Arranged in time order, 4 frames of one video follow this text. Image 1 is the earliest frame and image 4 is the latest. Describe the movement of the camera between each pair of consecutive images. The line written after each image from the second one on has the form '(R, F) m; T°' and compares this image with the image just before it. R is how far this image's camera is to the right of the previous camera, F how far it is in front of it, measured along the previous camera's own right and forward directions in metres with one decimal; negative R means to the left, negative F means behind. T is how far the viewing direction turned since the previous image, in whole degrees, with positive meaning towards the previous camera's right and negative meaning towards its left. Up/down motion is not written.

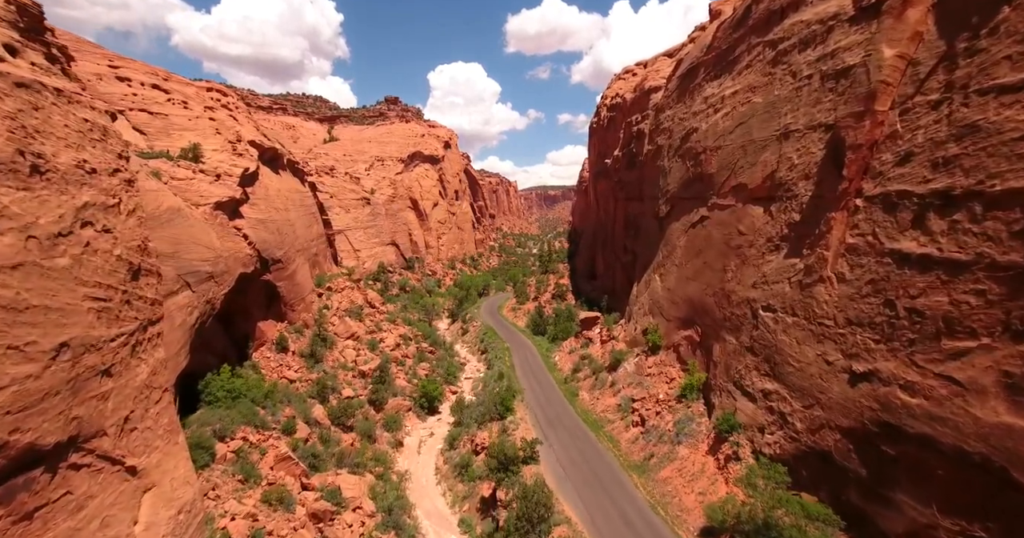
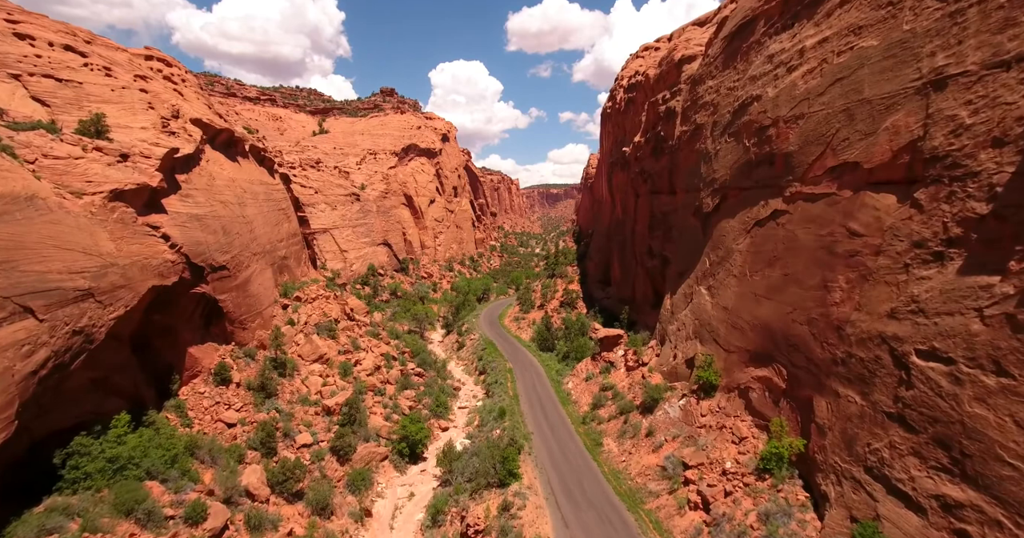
(-0.1, +5.3) m; 0°
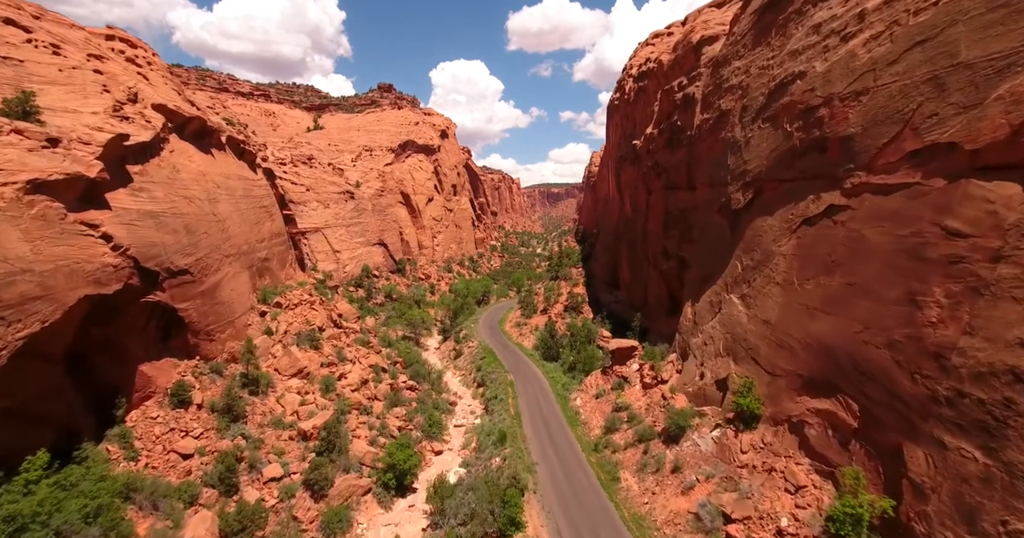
(0.0, +2.5) m; 0°
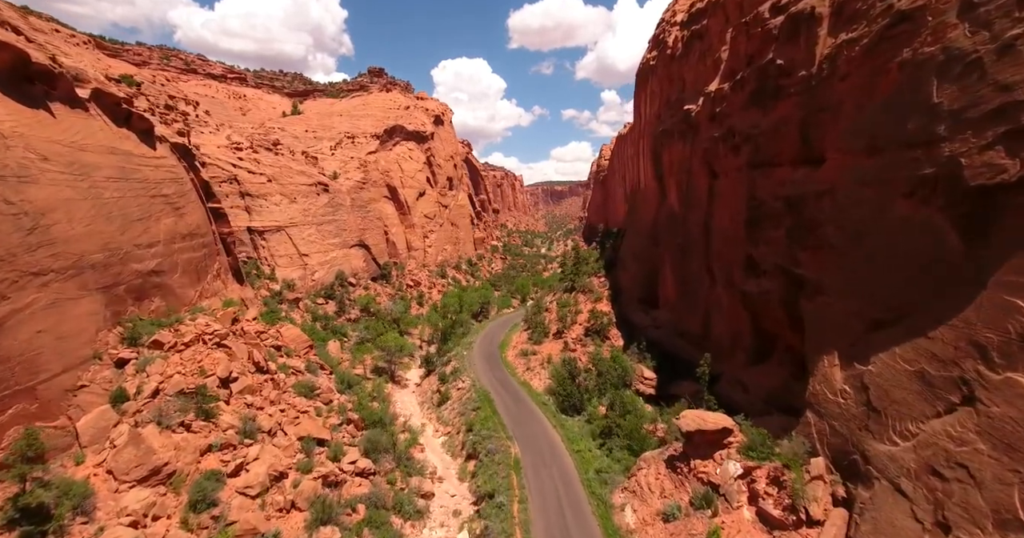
(-0.1, +9.1) m; 0°
